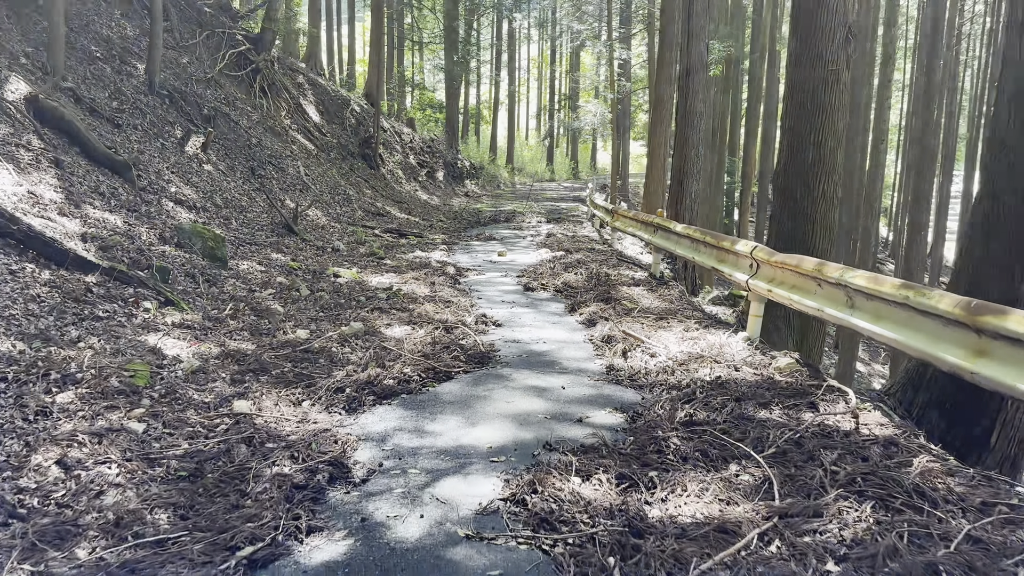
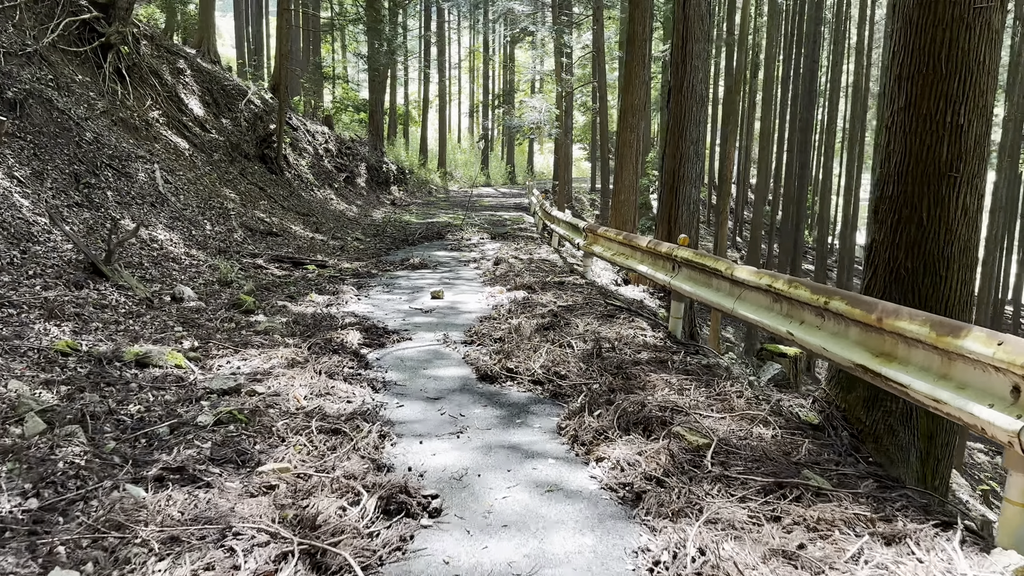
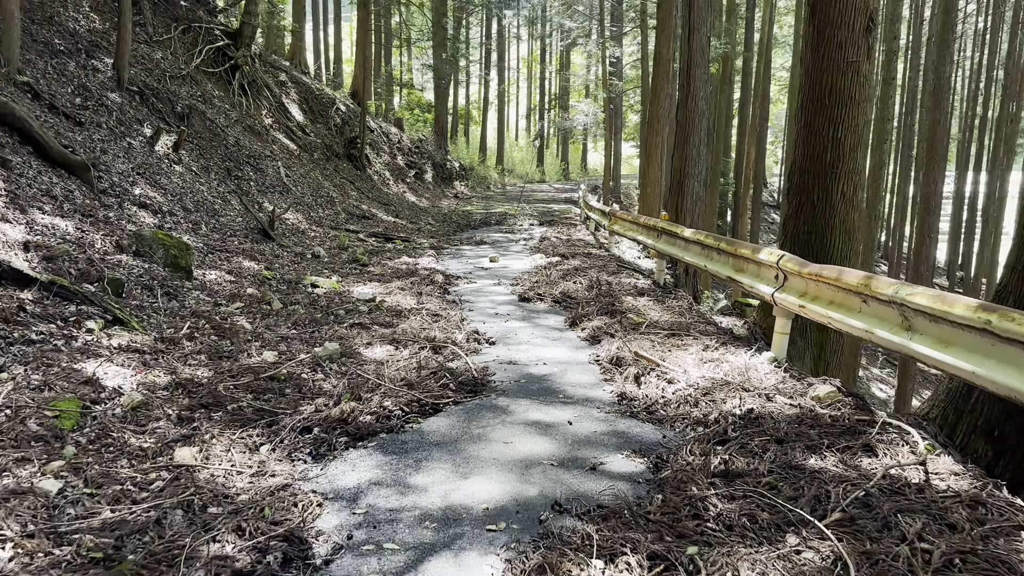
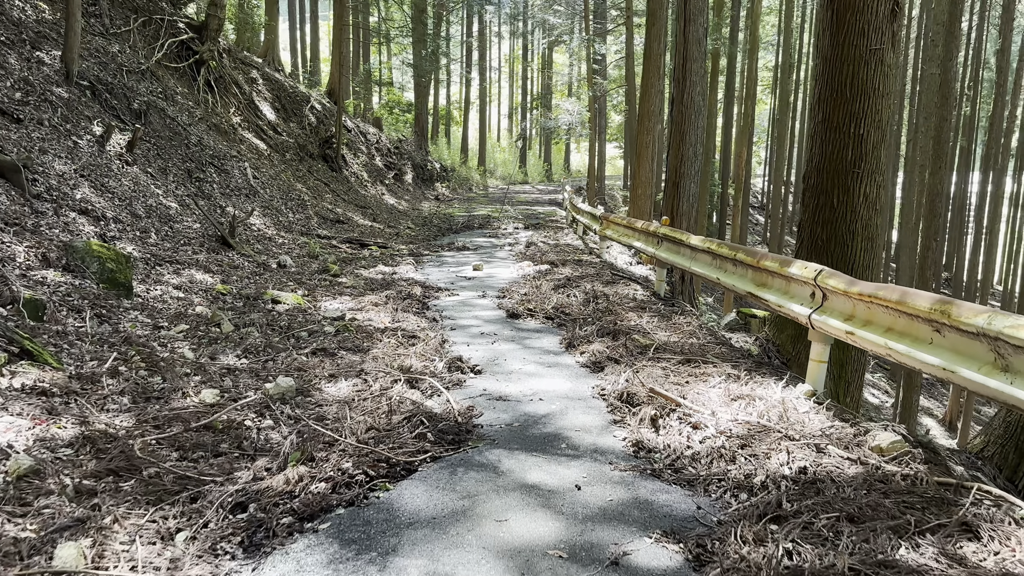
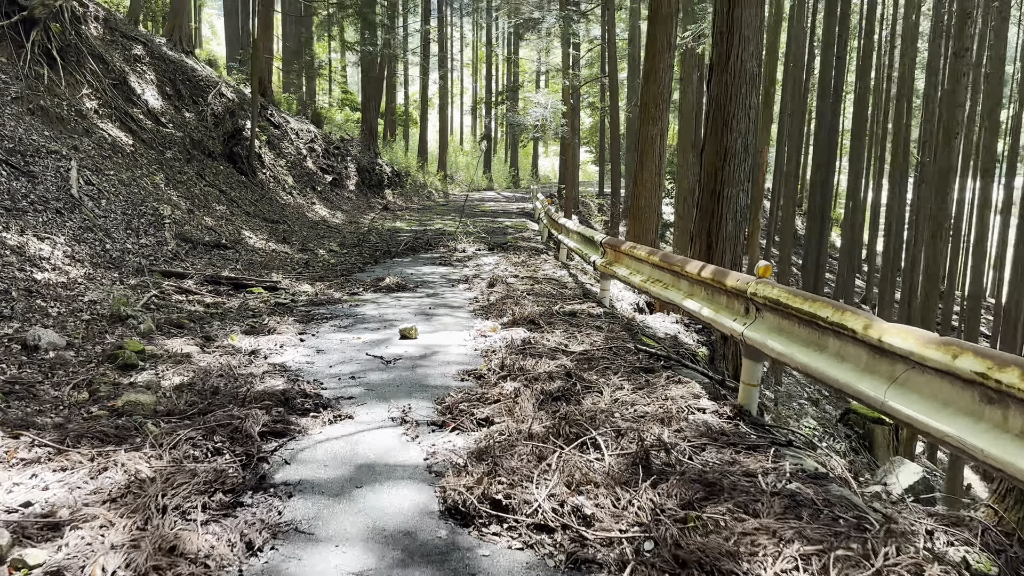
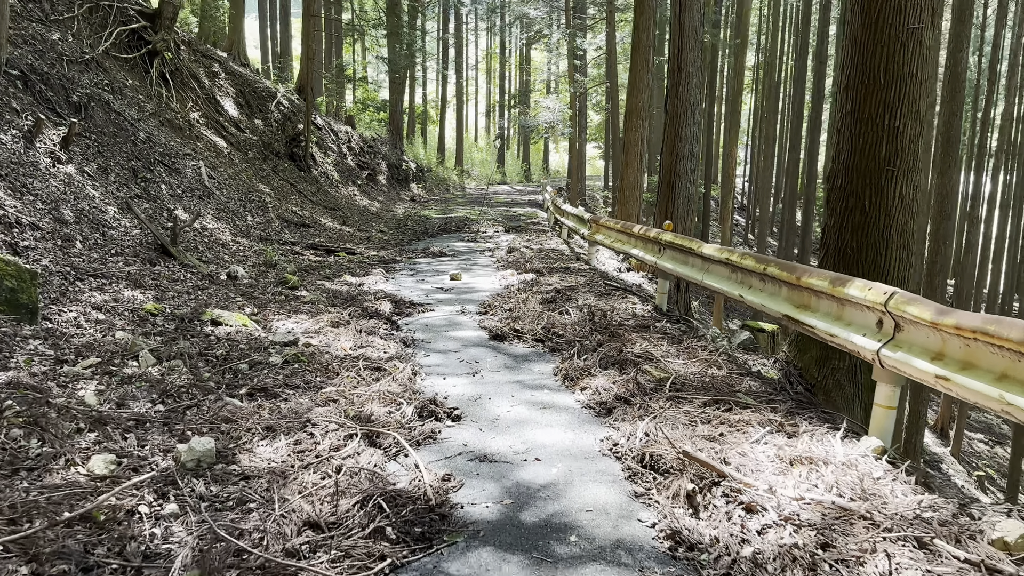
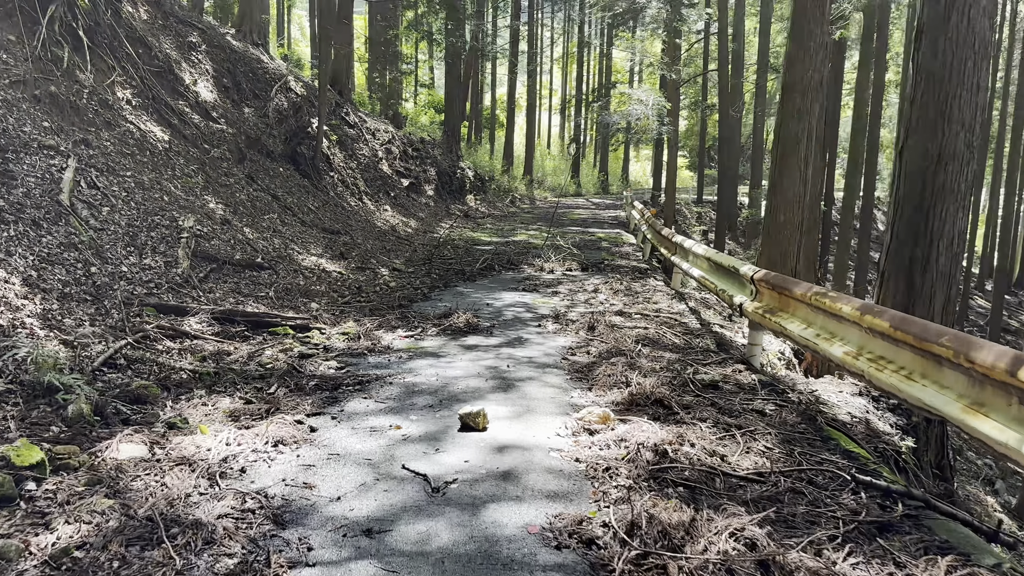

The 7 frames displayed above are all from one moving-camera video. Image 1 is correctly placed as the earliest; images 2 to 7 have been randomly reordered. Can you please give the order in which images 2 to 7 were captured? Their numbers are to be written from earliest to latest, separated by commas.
3, 4, 6, 2, 5, 7
